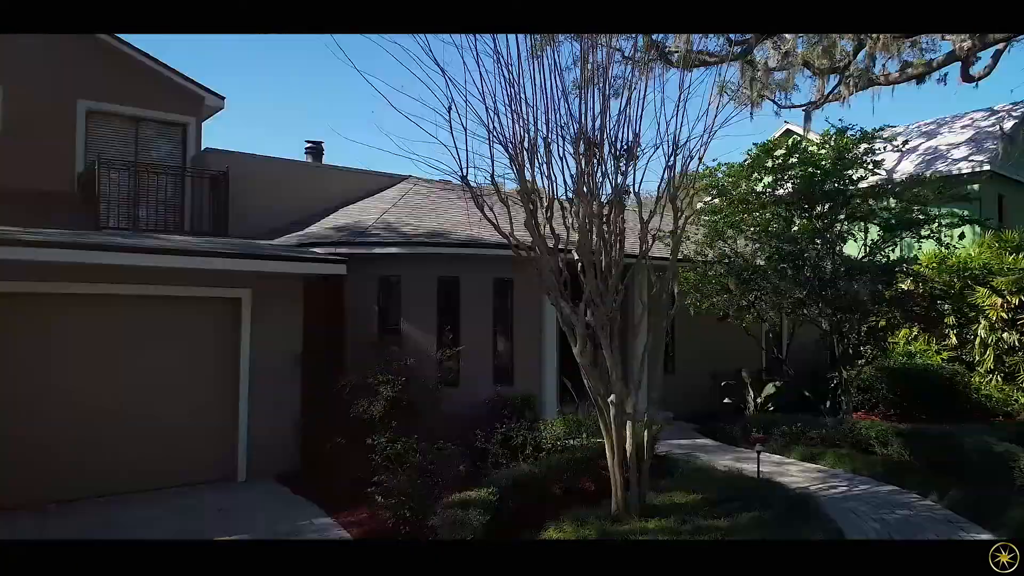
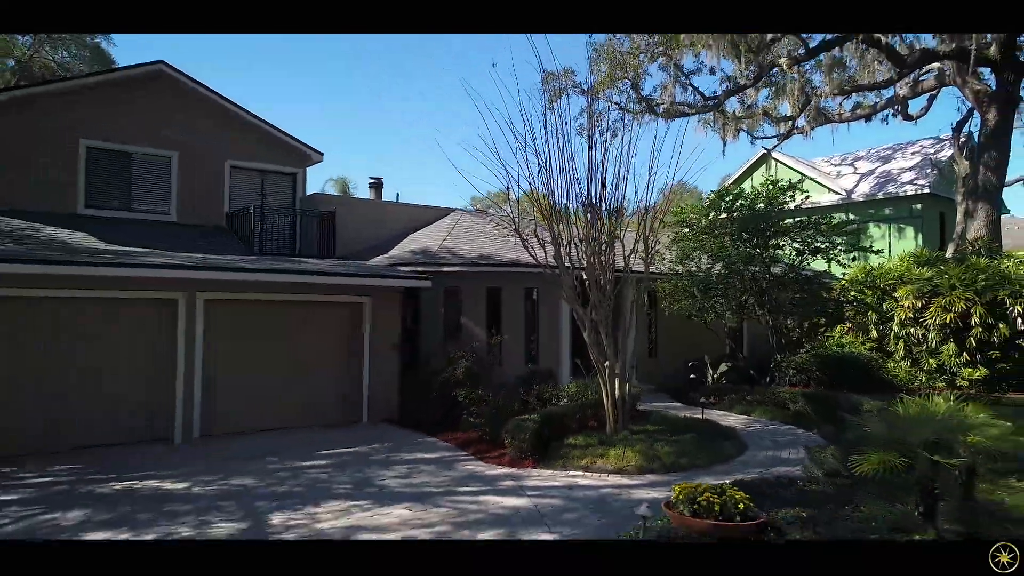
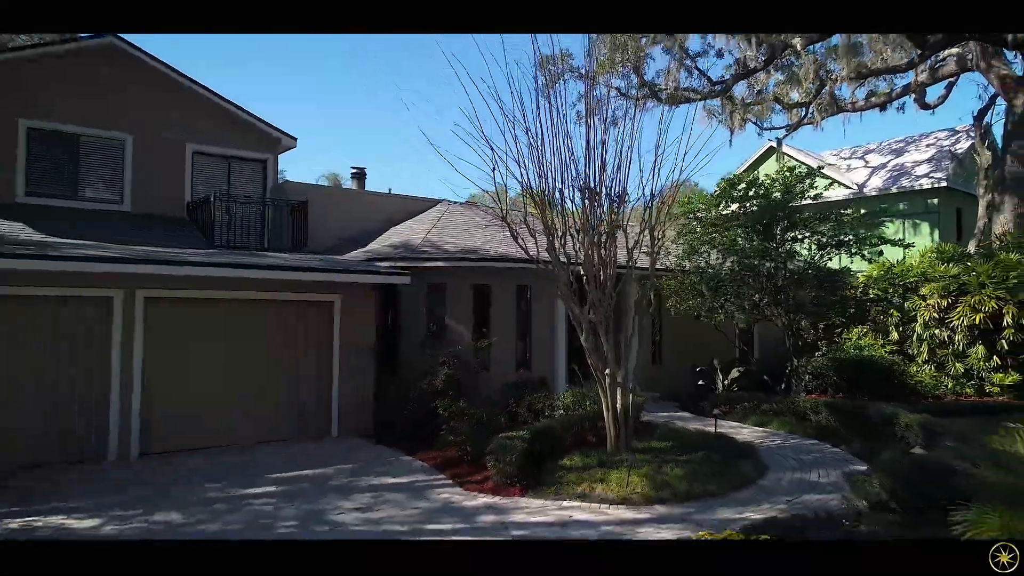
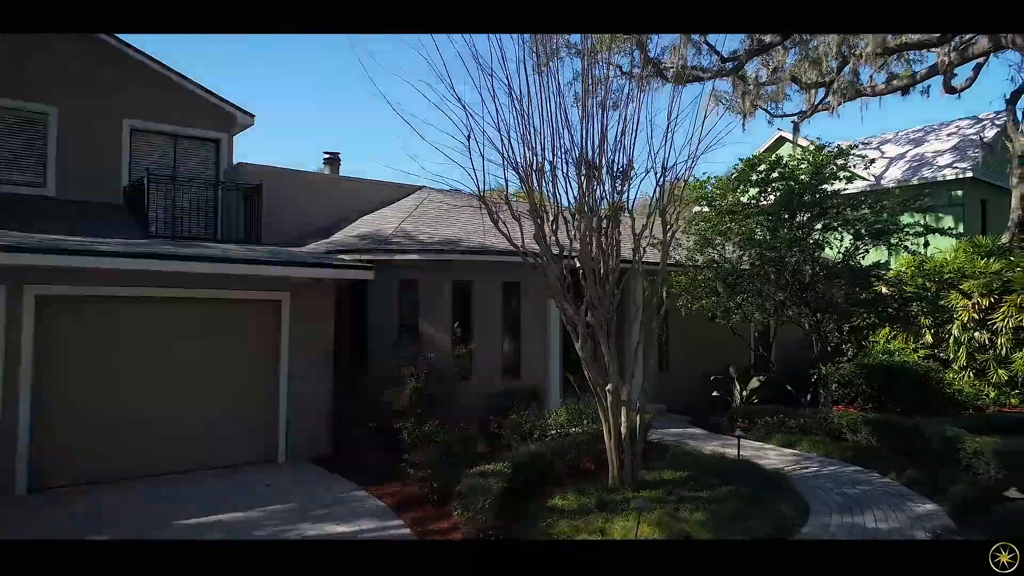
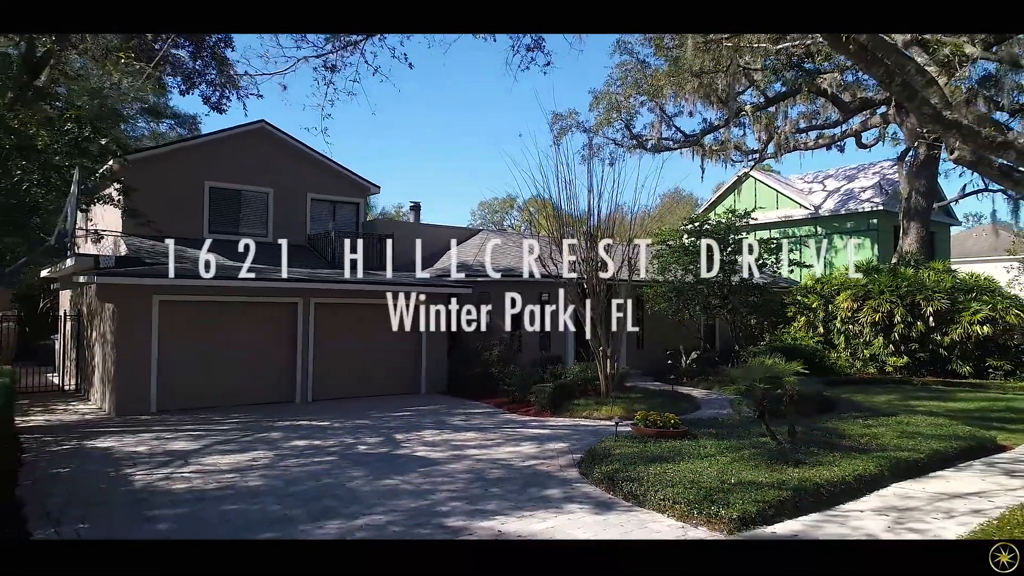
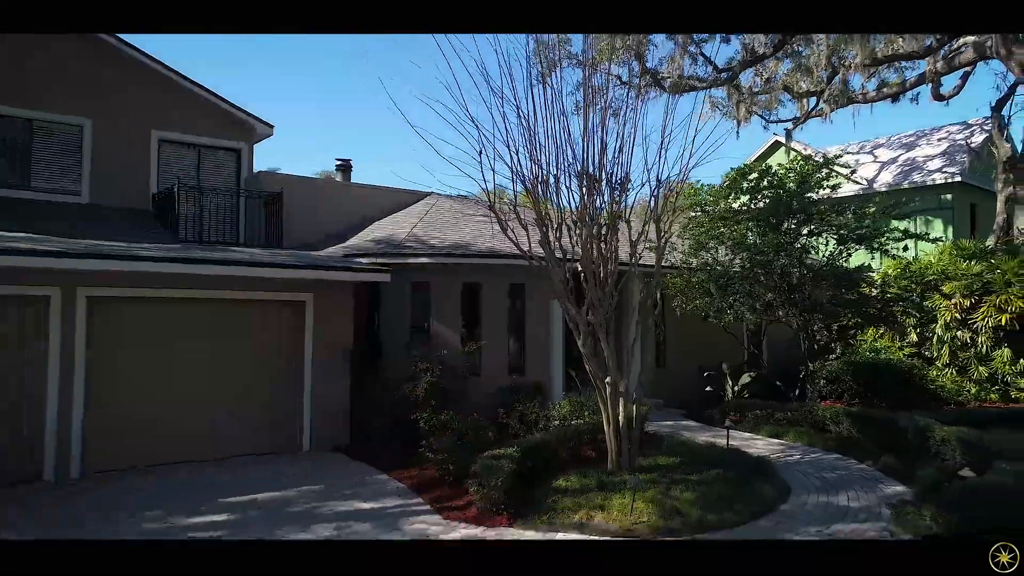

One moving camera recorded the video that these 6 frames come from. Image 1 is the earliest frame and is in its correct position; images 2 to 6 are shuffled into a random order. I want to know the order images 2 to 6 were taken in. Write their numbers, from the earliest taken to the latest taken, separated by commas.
4, 6, 3, 2, 5
